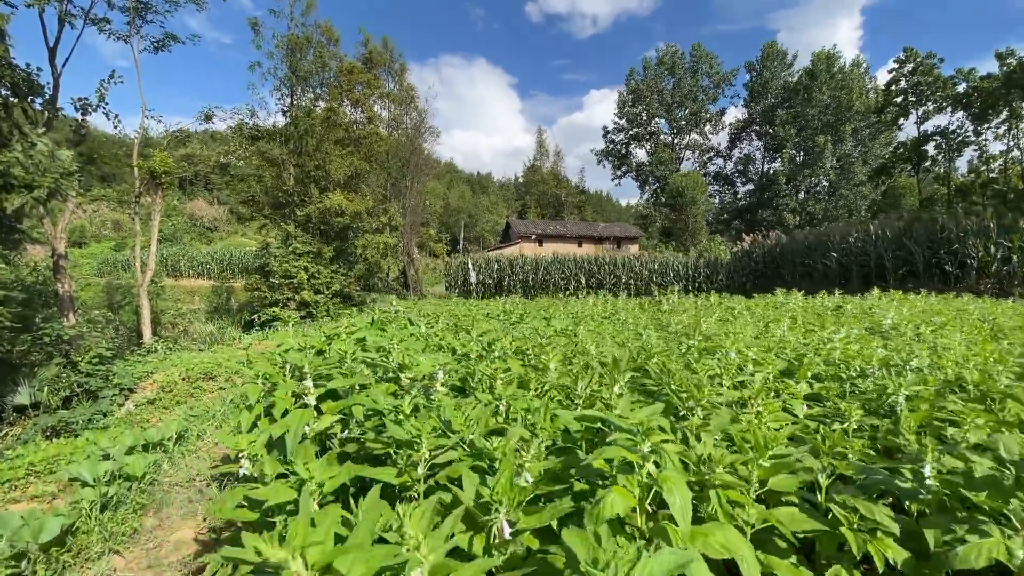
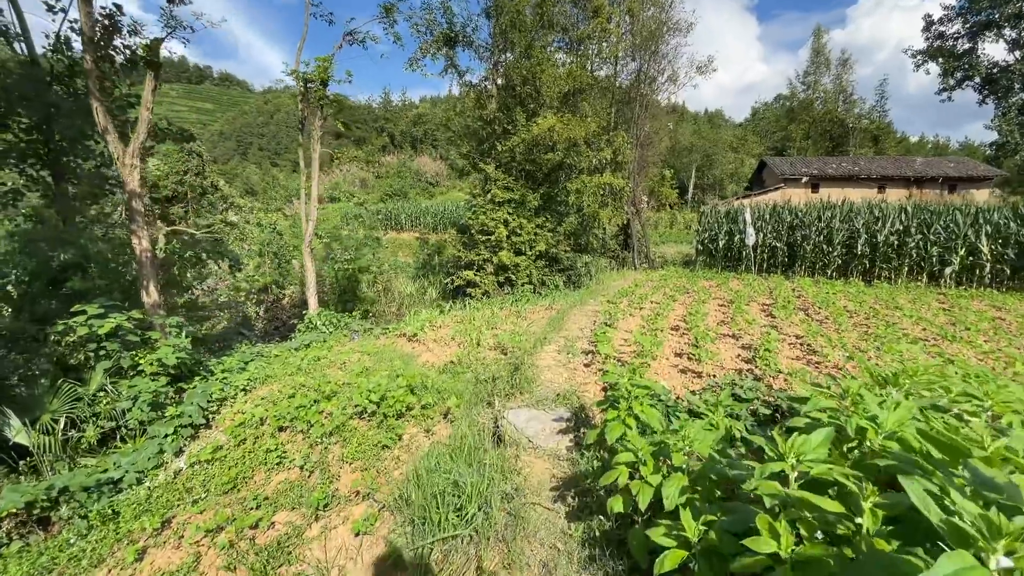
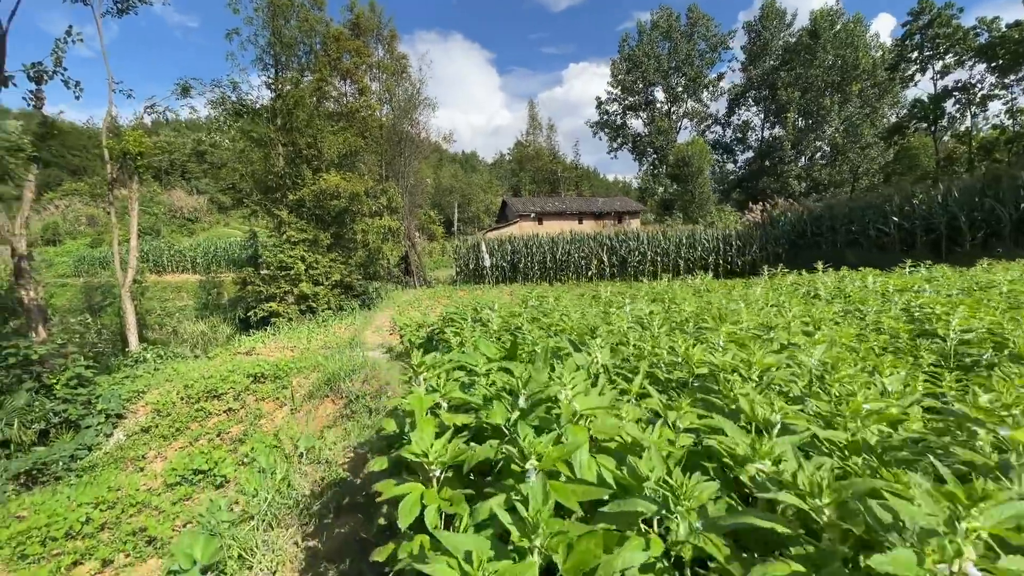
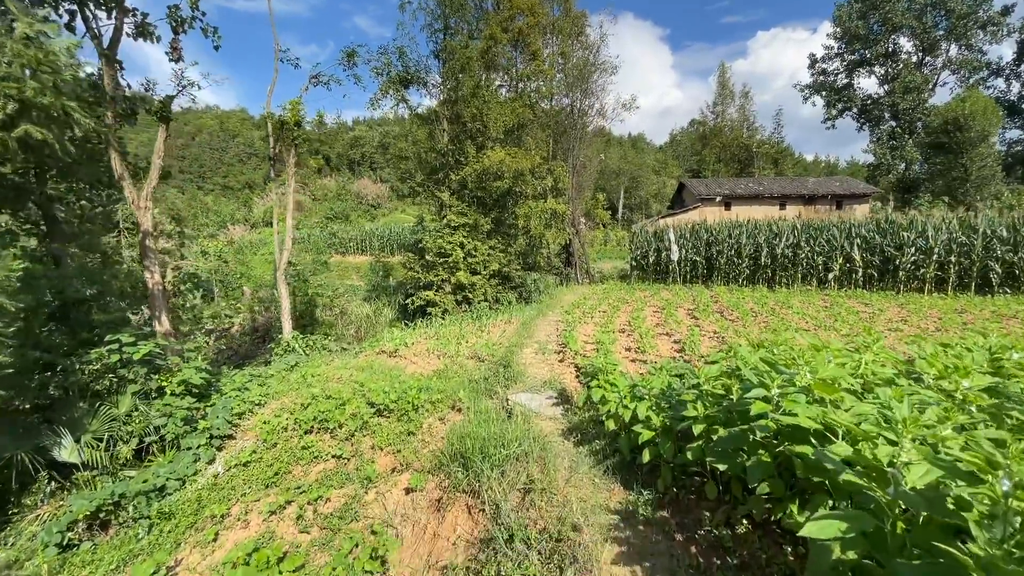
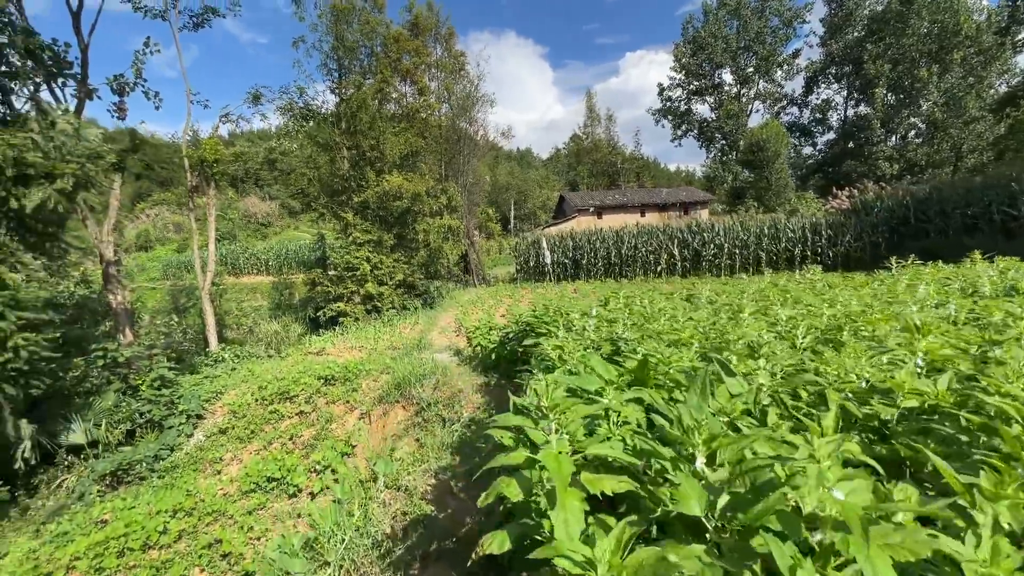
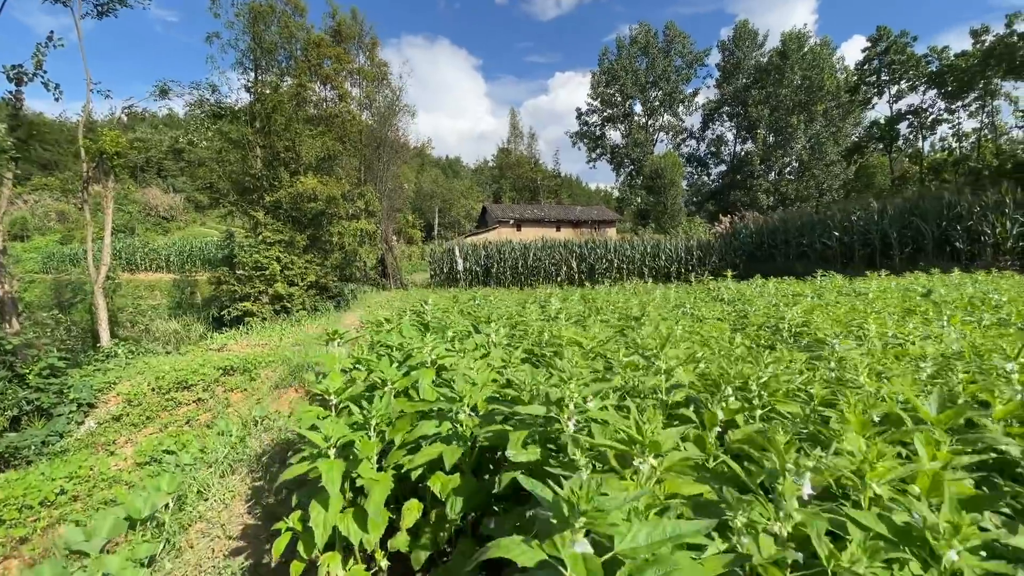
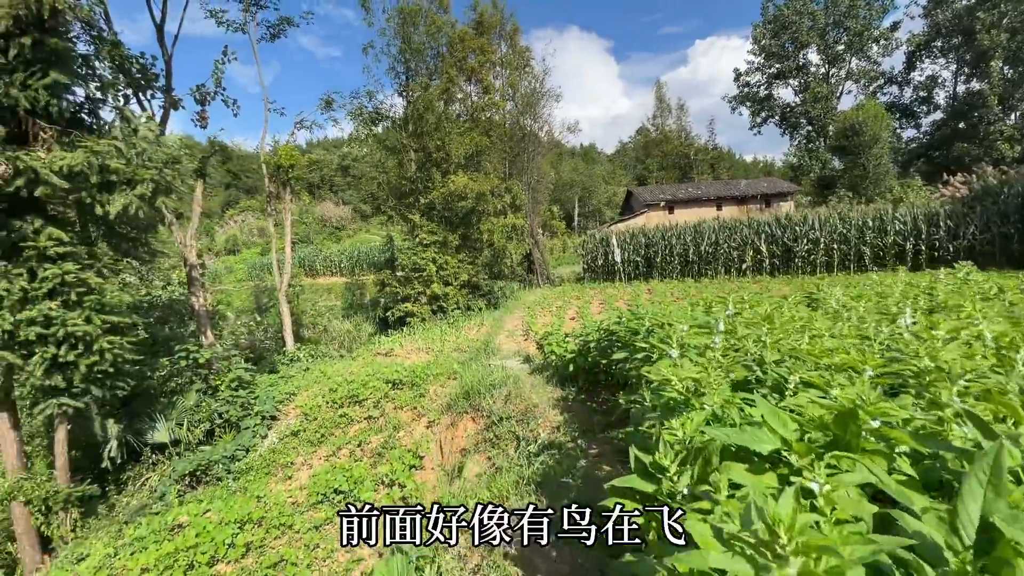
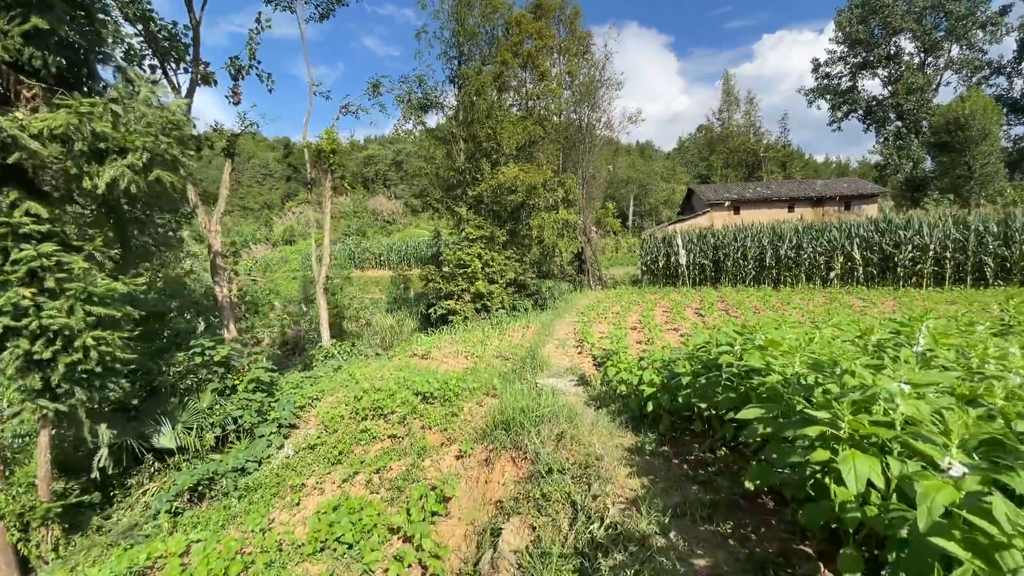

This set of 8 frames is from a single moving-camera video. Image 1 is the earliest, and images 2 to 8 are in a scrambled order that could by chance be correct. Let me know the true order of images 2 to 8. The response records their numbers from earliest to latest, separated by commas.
6, 3, 5, 7, 8, 4, 2
